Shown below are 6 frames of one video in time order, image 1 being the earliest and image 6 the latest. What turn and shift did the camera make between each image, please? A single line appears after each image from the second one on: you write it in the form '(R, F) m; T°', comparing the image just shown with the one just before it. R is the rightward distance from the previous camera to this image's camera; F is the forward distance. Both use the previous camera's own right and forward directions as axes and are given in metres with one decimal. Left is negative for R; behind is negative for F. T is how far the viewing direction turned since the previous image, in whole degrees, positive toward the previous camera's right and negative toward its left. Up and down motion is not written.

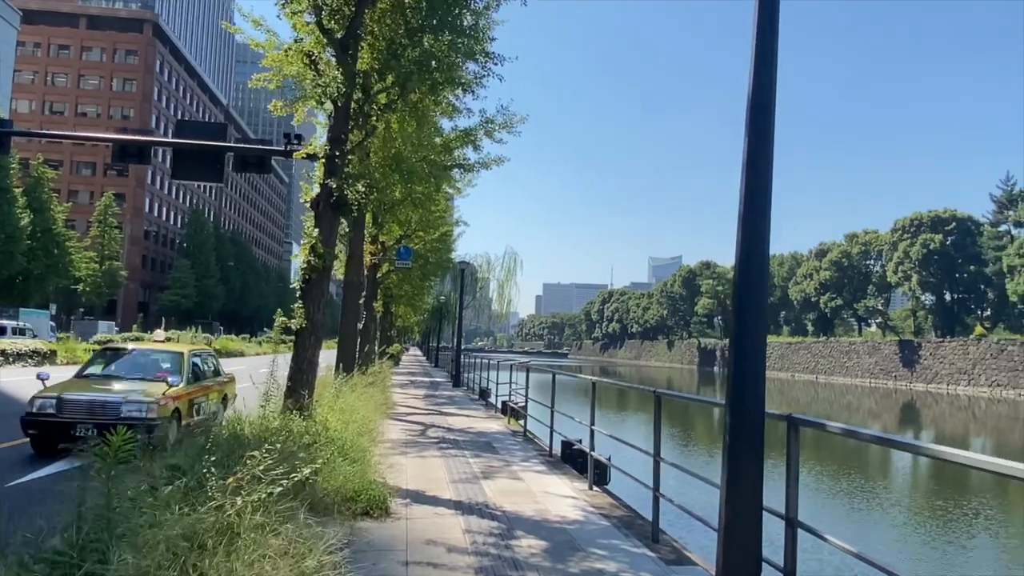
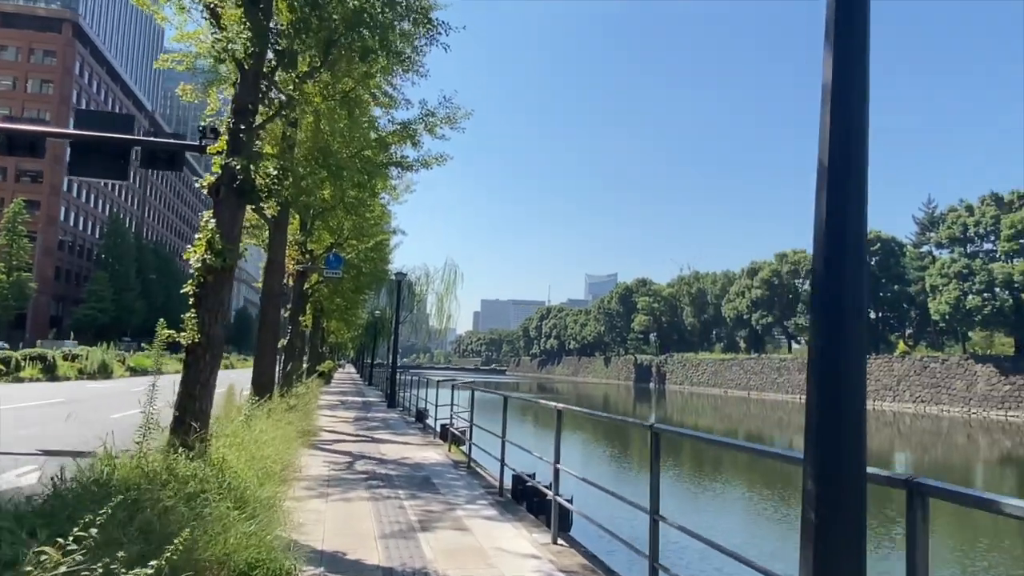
(0.0, +0.8) m; +5°
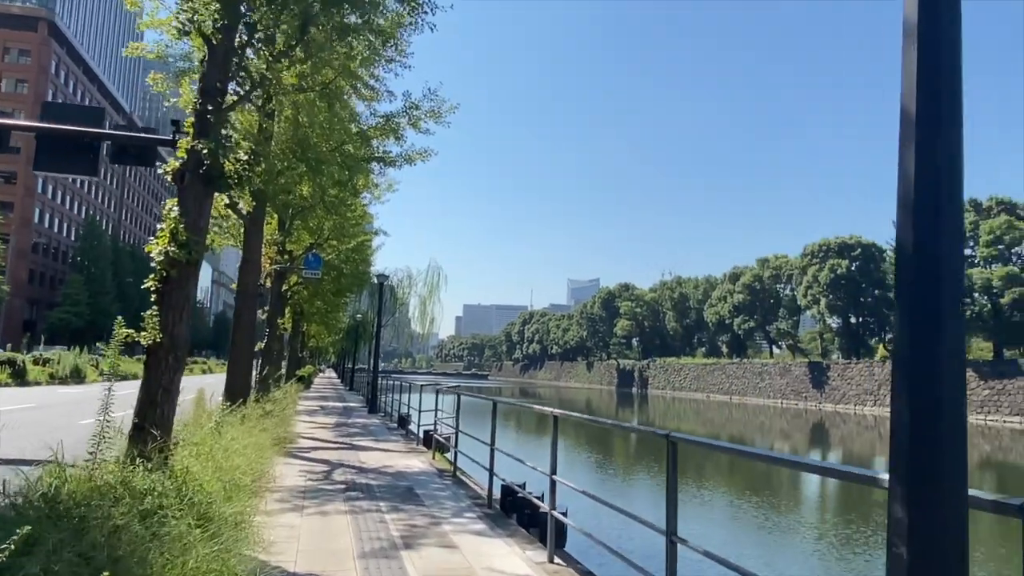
(0.0, +0.3) m; +1°
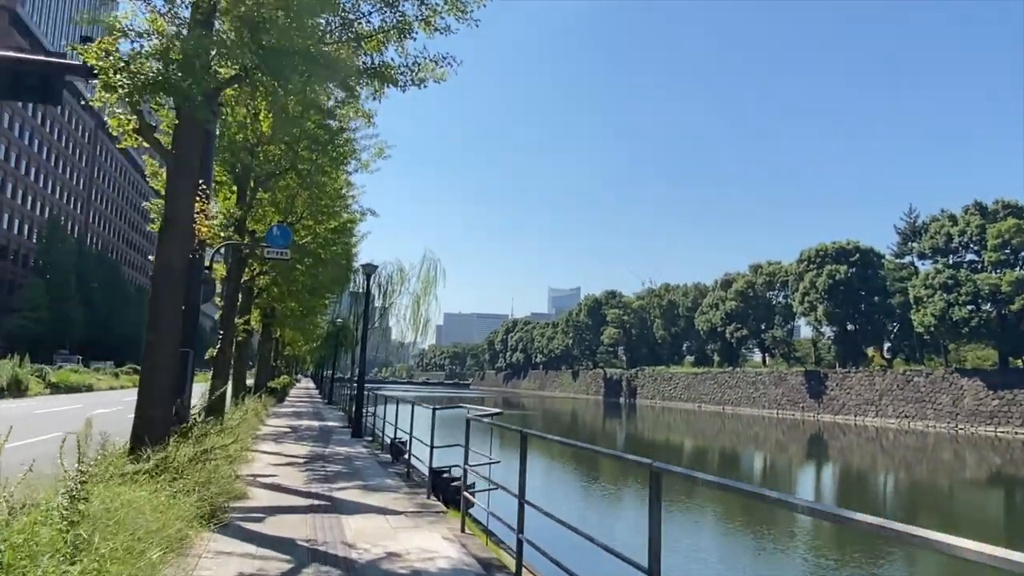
(-0.5, +2.4) m; +2°
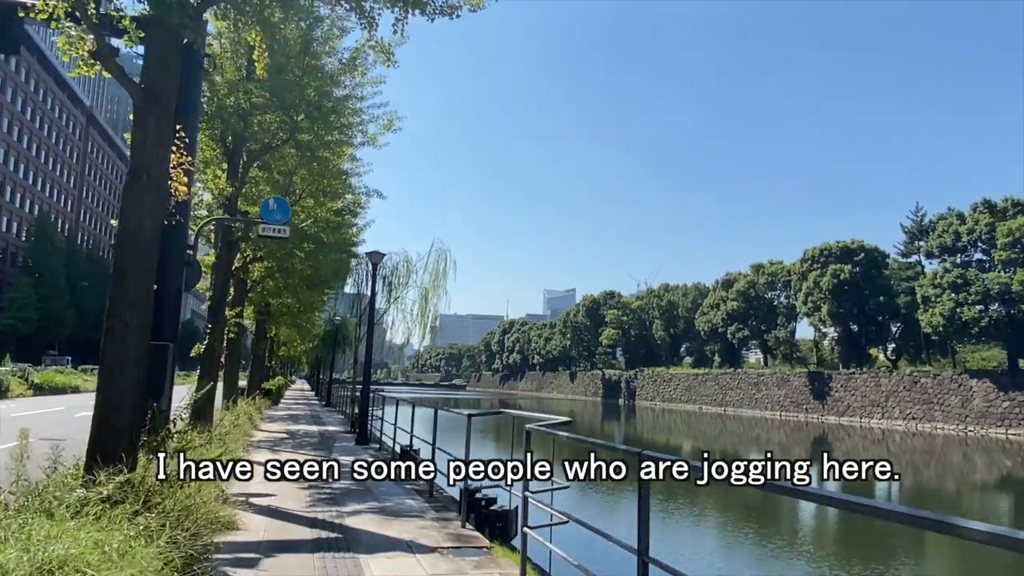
(-0.3, +1.0) m; 0°
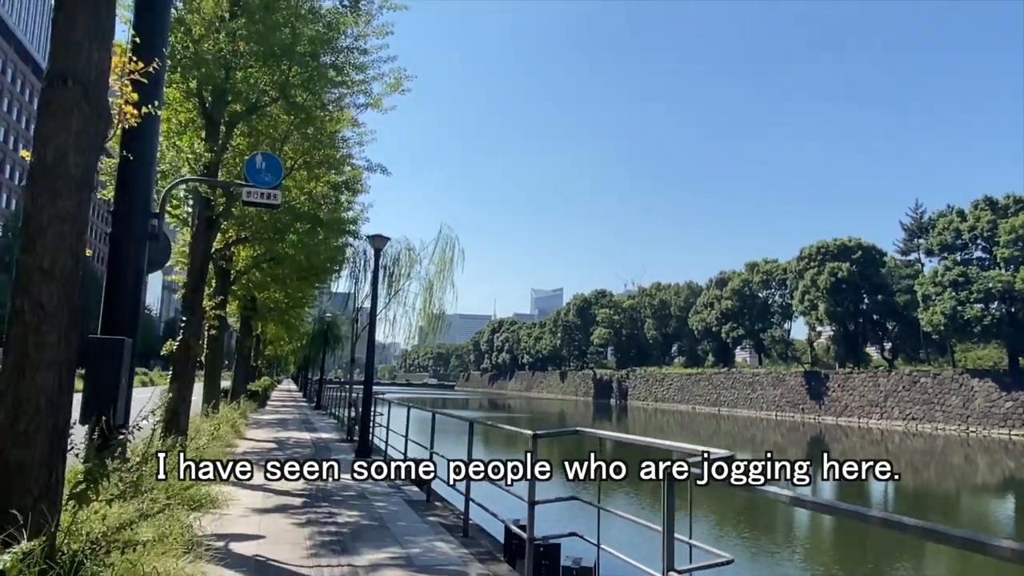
(-0.4, +1.2) m; +1°
